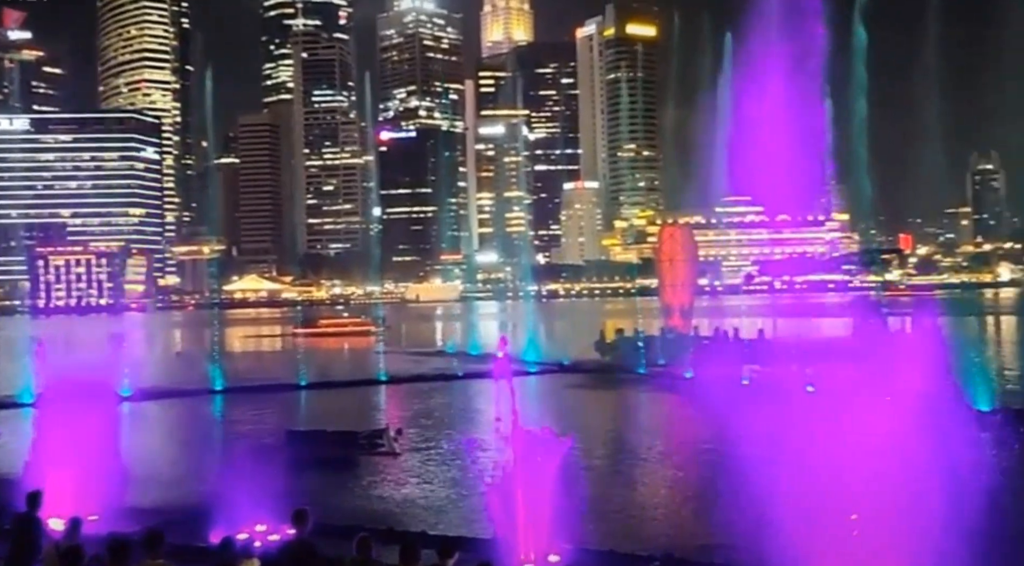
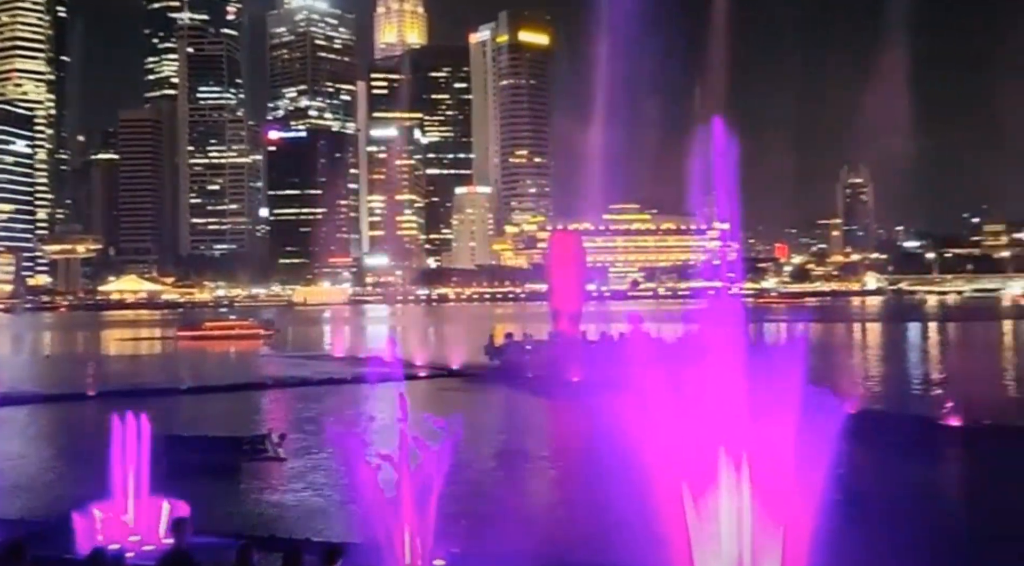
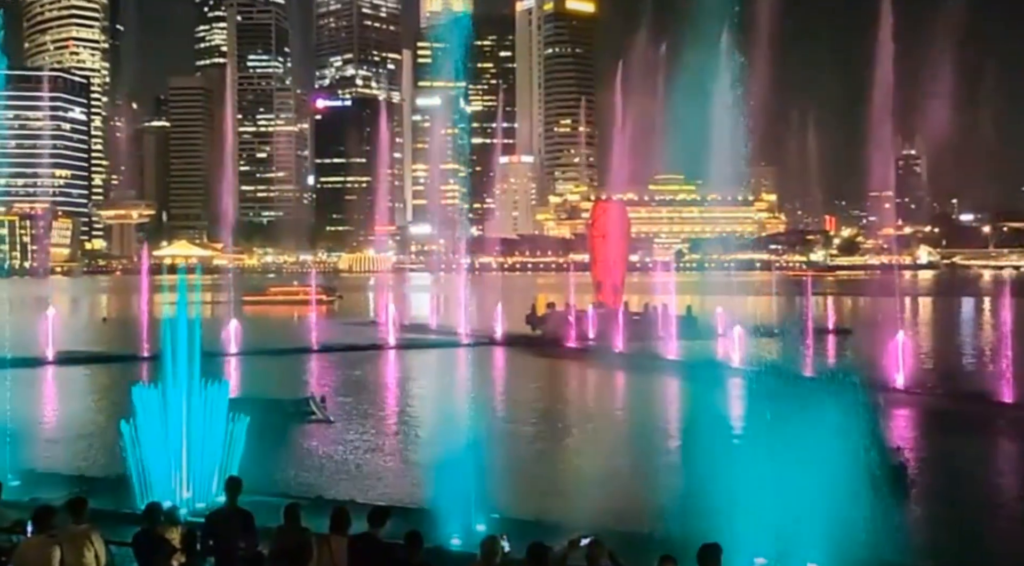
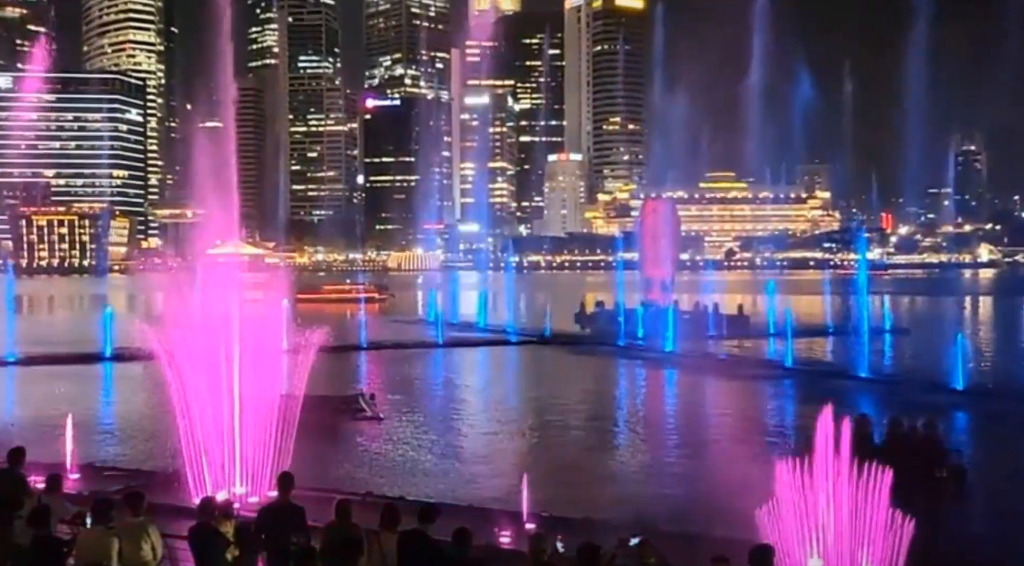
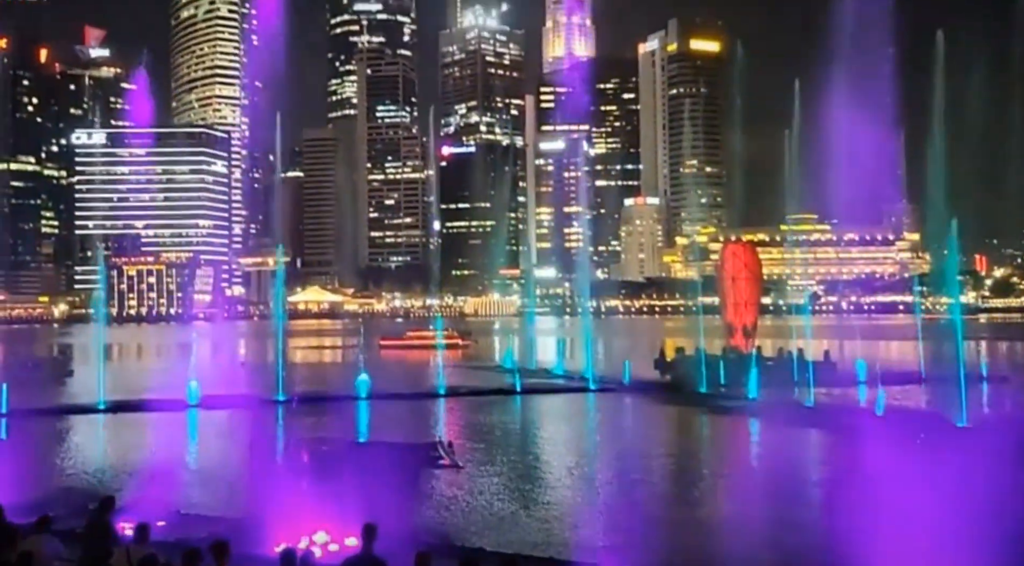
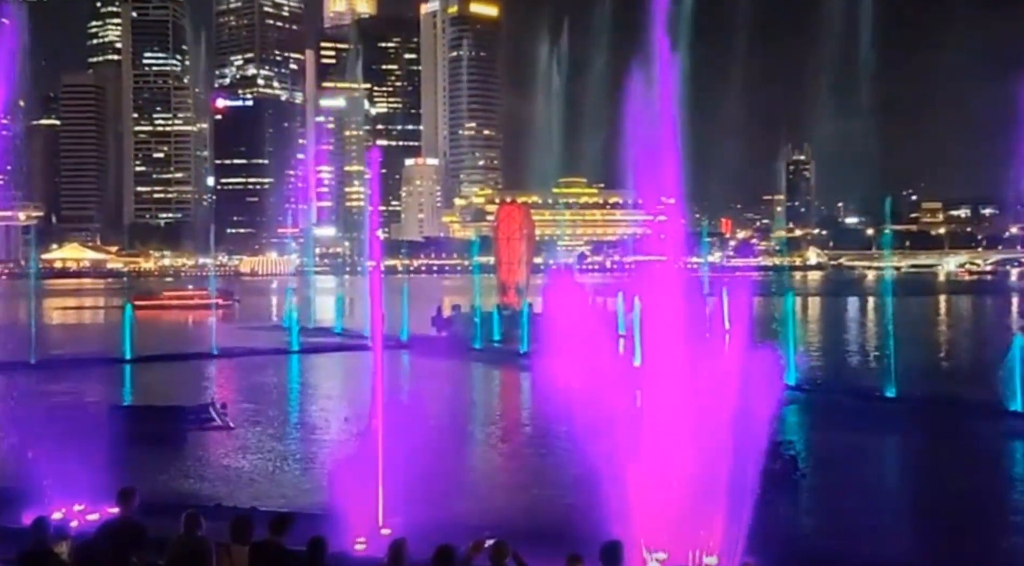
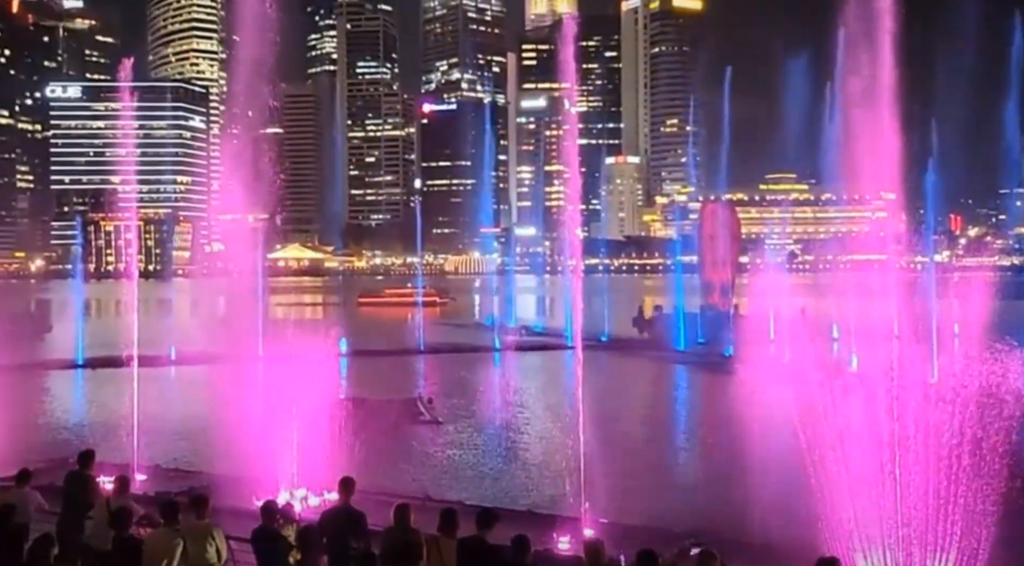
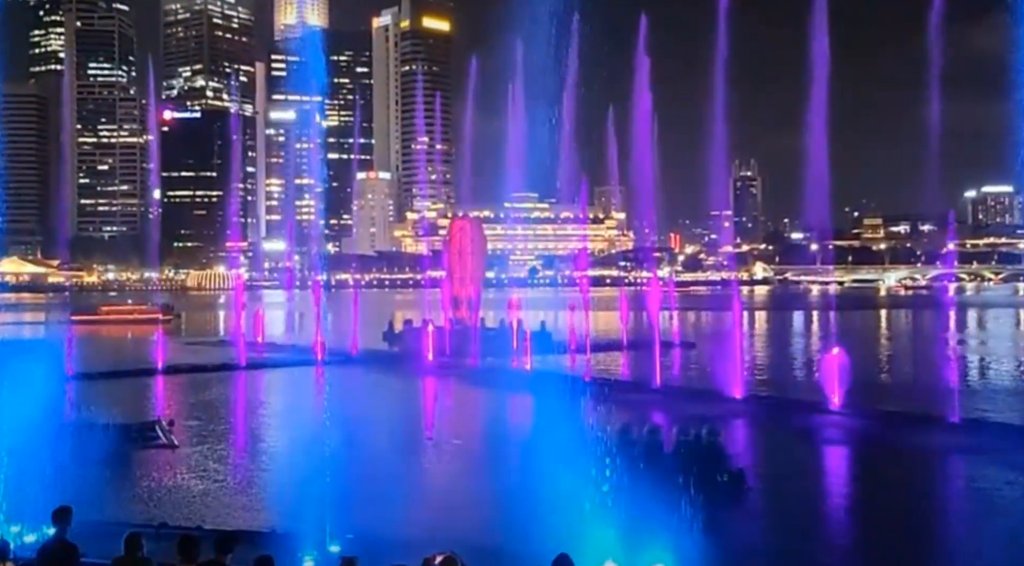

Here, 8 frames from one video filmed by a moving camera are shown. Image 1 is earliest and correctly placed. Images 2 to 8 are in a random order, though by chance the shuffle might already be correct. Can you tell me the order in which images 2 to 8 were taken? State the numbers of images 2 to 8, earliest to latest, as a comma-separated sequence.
2, 8, 6, 3, 4, 7, 5
